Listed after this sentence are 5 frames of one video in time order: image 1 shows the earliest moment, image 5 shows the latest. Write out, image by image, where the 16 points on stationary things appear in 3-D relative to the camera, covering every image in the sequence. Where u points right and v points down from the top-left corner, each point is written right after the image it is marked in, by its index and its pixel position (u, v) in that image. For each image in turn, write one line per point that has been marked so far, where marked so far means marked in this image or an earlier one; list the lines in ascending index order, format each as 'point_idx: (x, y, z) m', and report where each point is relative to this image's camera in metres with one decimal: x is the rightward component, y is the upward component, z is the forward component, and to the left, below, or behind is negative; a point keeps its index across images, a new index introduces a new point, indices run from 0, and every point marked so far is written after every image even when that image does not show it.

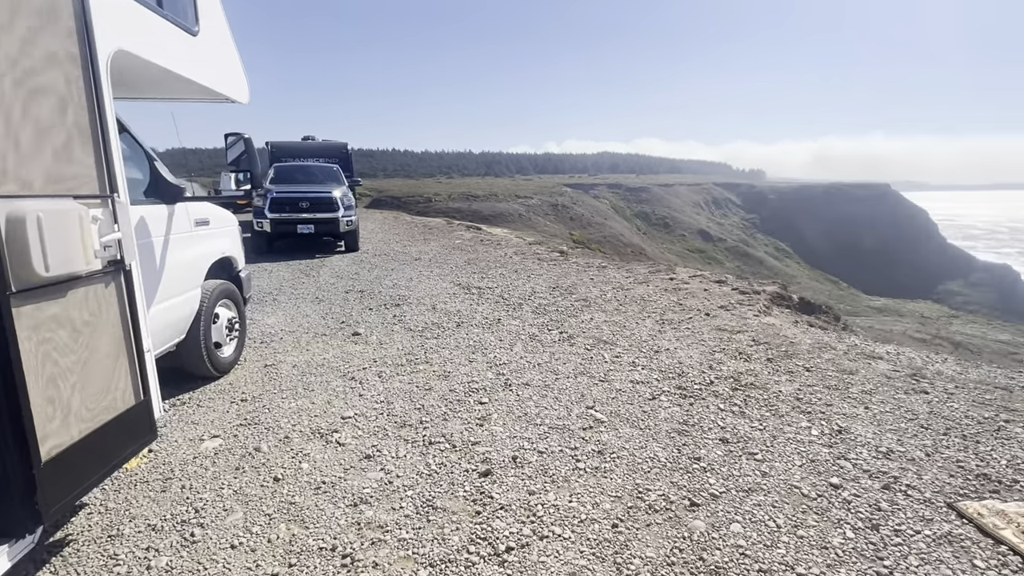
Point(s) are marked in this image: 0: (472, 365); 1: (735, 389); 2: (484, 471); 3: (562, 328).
0: (-0.6, -1.2, +7.8) m
1: (+2.9, -1.3, +6.5) m
2: (-0.3, -1.8, +4.9) m
3: (+1.0, -0.8, +9.6) m
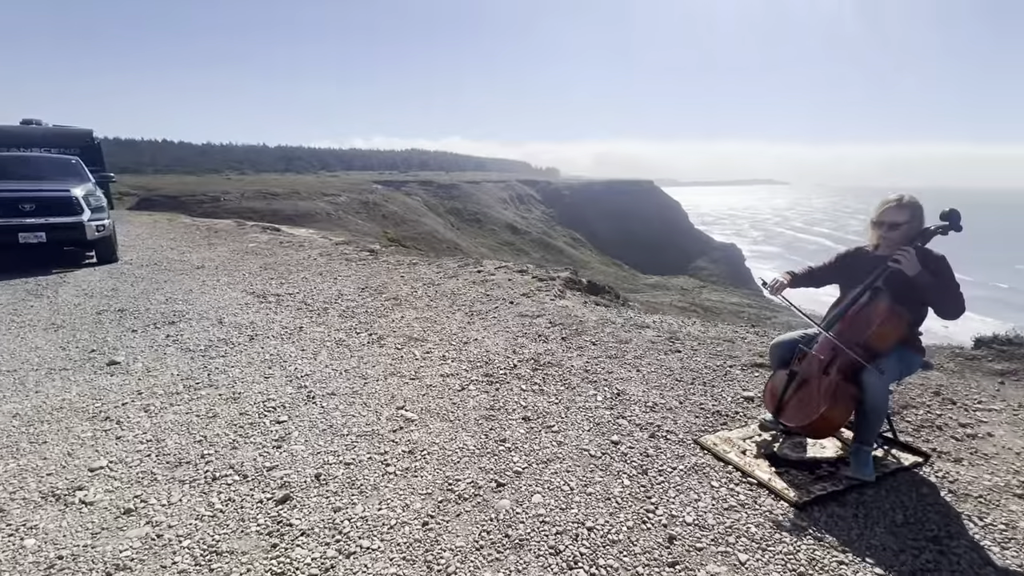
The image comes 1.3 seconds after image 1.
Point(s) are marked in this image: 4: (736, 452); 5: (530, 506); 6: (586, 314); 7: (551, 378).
0: (-3.5, -1.3, +7.0) m
1: (+0.3, -1.1, +7.0) m
2: (-2.1, -1.9, +4.4) m
3: (-2.6, -0.8, +9.3) m
4: (+2.1, -1.6, +4.7) m
5: (+0.2, -1.8, +4.1) m
6: (+1.5, -0.5, +10.0) m
7: (+0.5, -1.2, +6.7) m
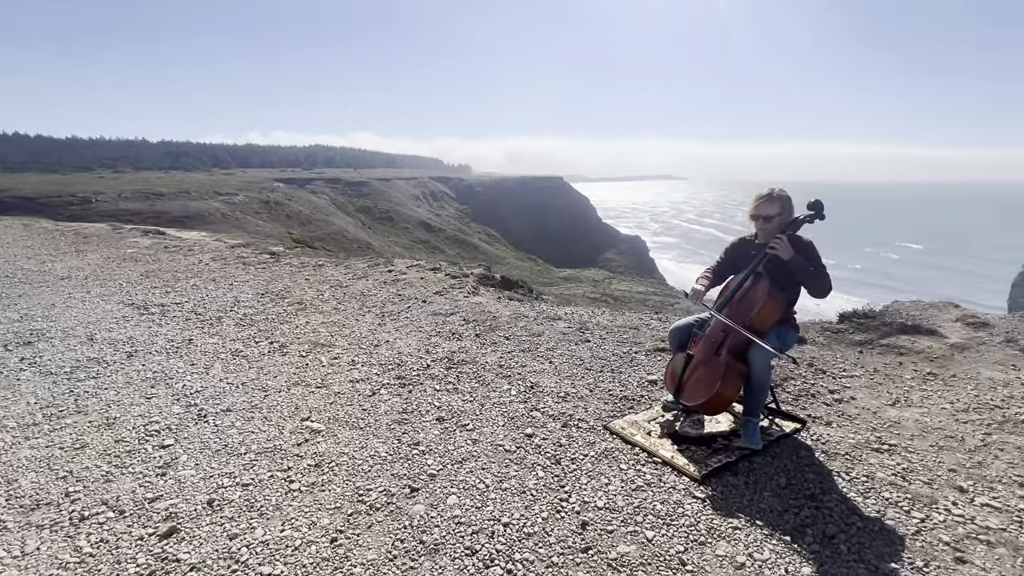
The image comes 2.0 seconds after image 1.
0: (-4.6, -1.4, +6.3) m
1: (-0.9, -1.1, +6.9) m
2: (-2.8, -1.9, +4.0) m
3: (-4.2, -0.9, +8.6) m
4: (+1.3, -1.5, +5.0) m
5: (-0.5, -1.8, +4.1) m
6: (-0.2, -0.4, +10.0) m
7: (-0.6, -1.2, +6.6) m
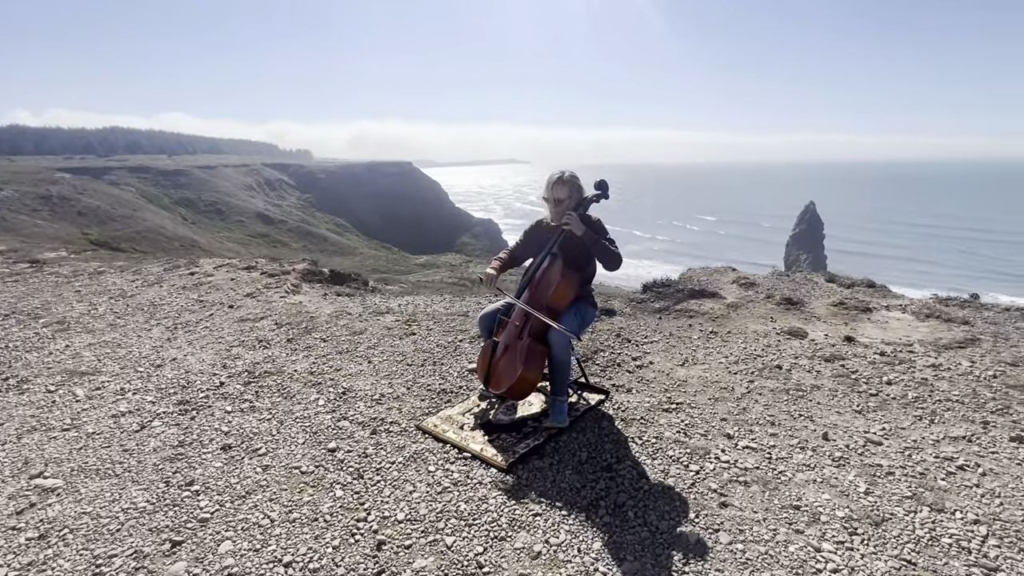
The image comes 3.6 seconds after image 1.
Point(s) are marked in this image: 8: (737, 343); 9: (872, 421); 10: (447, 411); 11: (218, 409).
0: (-6.6, -1.8, +4.4) m
1: (-3.2, -1.1, +6.0) m
2: (-4.1, -2.2, +2.7) m
3: (-6.8, -1.1, +6.8) m
4: (-0.6, -1.4, +4.8) m
5: (-2.0, -1.9, +3.4) m
6: (-3.5, -0.4, +9.2) m
7: (-2.9, -1.2, +5.8) m
8: (+3.0, -0.7, +6.6) m
9: (+3.5, -1.3, +4.8) m
10: (-0.7, -1.3, +5.1) m
11: (-3.2, -1.3, +5.4) m
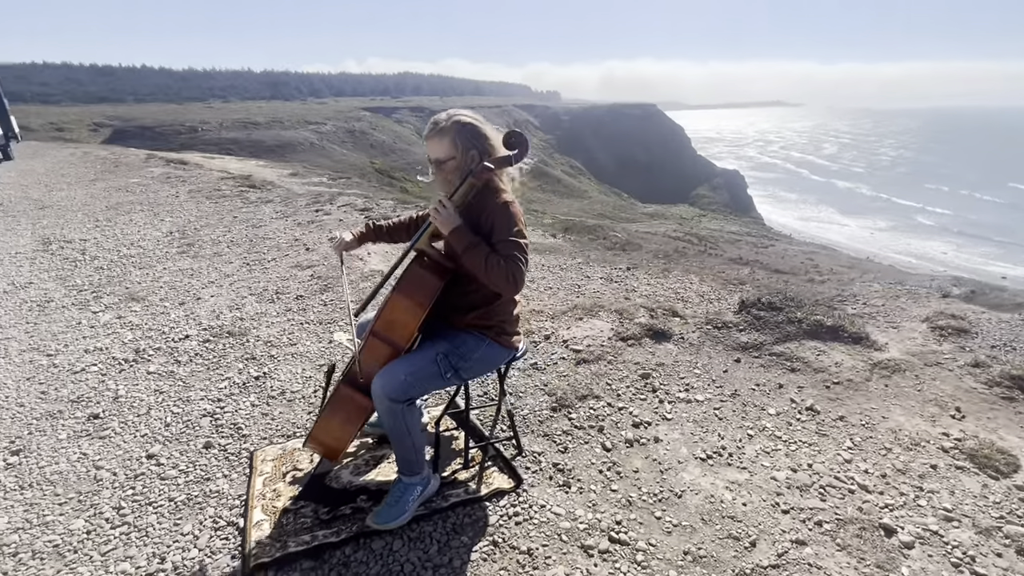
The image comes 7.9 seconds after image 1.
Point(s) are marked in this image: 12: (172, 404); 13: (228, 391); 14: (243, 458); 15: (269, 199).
0: (-7.3, -0.8, +5.8) m
1: (-3.5, -0.6, +5.7) m
2: (-5.9, -1.7, +3.3) m
3: (-6.4, 0.0, +7.9) m
4: (-1.7, -1.3, +3.5) m
5: (-3.7, -1.7, +3.0) m
6: (-2.3, +0.4, +8.6) m
7: (-3.3, -0.7, +5.4) m
8: (+2.4, -1.1, +3.6) m
9: (+2.0, -1.9, +1.8) m
10: (-1.6, -1.2, +3.9) m
11: (-3.8, -0.8, +5.2) m
12: (-3.0, -1.0, +4.5) m
13: (-2.6, -1.0, +4.7) m
14: (-2.0, -1.3, +3.7) m
15: (-7.1, +2.6, +14.5) m
